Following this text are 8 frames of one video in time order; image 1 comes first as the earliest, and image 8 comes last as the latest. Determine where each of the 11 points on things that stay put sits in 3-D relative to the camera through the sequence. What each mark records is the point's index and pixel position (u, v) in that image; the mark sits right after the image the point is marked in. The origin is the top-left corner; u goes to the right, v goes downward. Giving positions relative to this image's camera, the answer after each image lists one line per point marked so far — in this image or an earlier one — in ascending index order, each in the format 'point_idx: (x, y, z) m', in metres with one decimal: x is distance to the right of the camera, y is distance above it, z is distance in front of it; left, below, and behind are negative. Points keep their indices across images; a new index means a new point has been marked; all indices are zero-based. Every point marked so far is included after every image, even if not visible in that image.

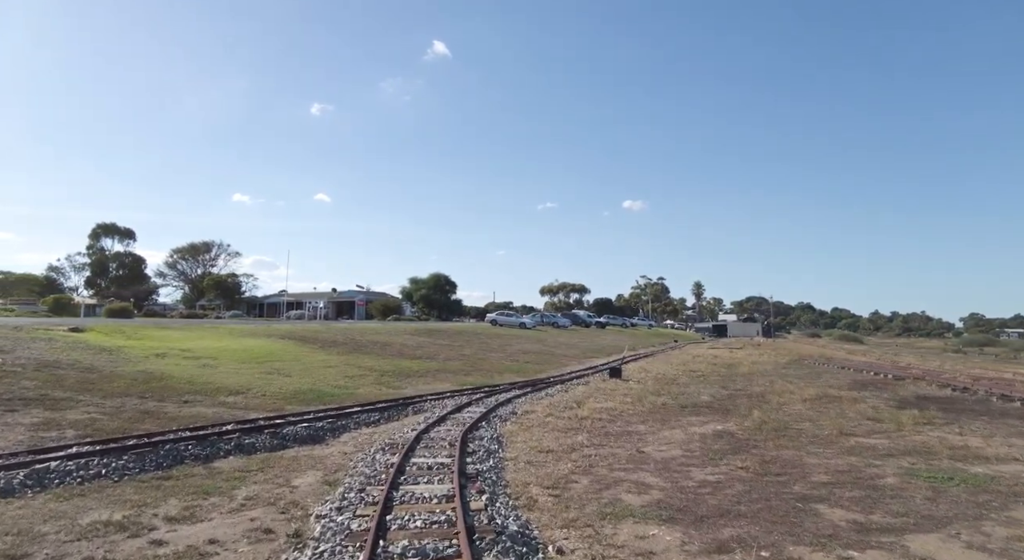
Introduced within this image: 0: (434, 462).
0: (-1.2, -2.9, +10.0) m
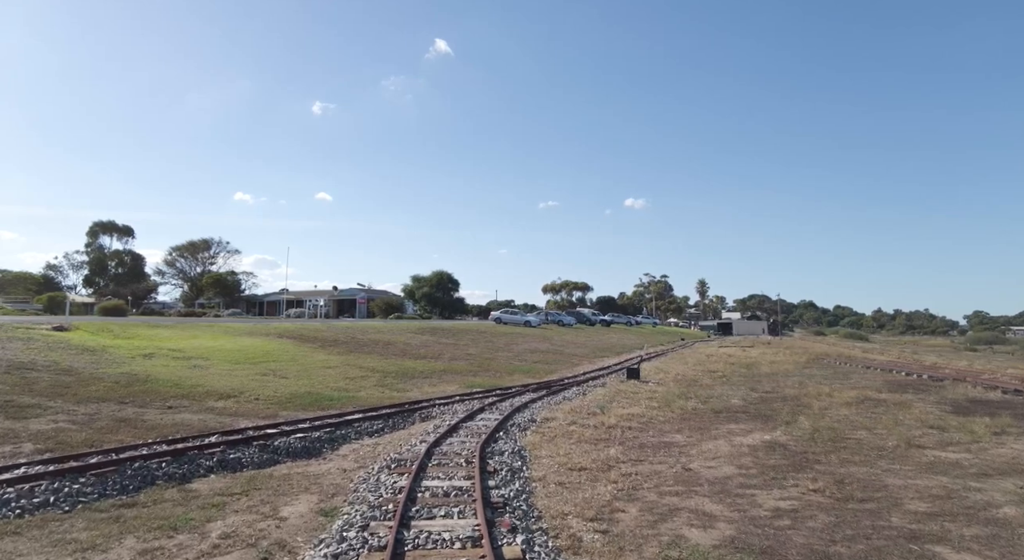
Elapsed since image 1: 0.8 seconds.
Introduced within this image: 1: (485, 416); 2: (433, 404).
0: (-0.8, -2.7, +8.3) m
1: (-0.6, -3.2, +14.9) m
2: (-2.1, -3.3, +17.0) m
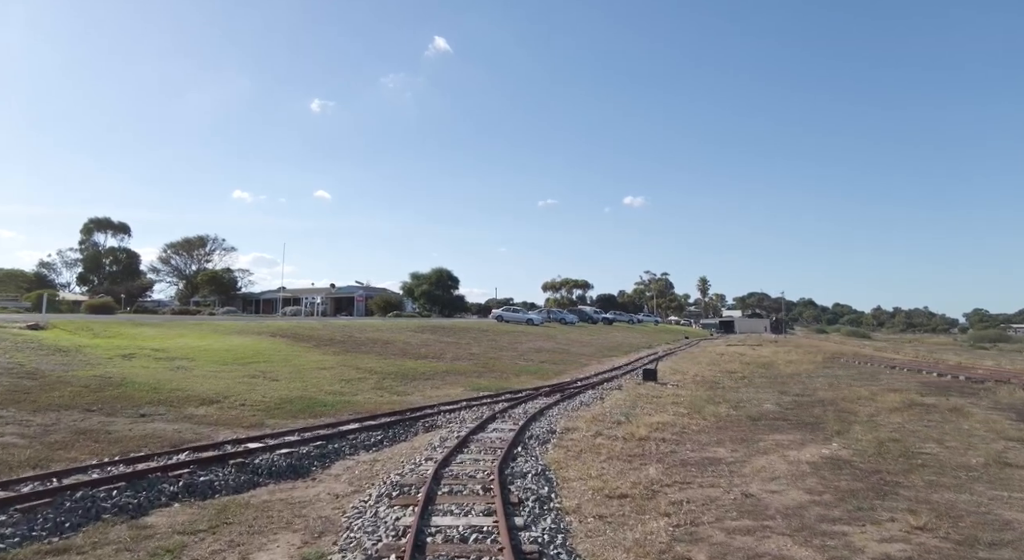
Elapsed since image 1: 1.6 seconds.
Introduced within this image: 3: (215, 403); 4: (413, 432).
0: (-0.4, -2.6, +6.6) m
1: (-0.3, -3.0, +13.2) m
2: (-1.8, -3.2, +15.3) m
3: (-7.7, -3.2, +16.4) m
4: (-2.1, -3.2, +13.3) m
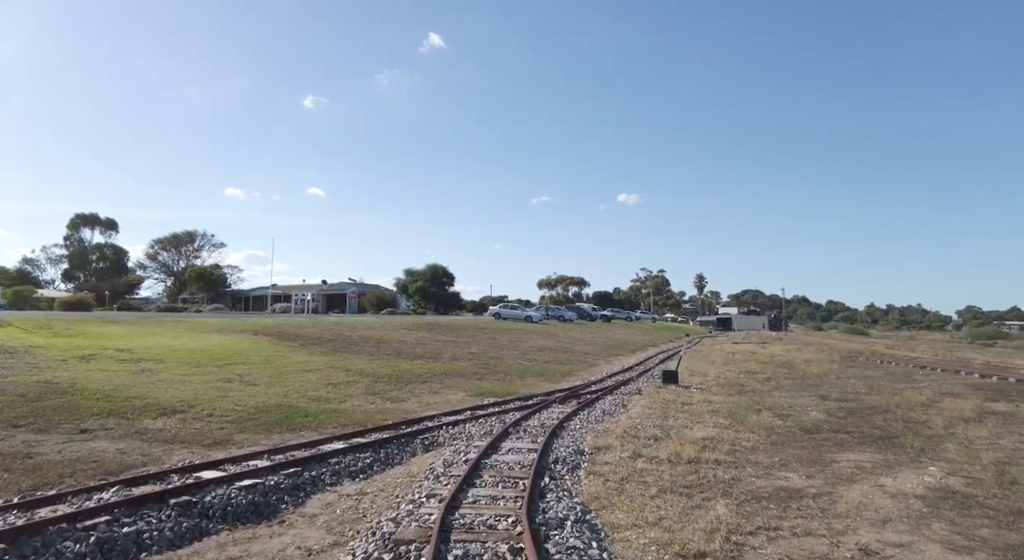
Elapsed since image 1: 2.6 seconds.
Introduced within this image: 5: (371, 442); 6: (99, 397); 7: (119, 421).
0: (-0.1, -2.4, +4.3) m
1: (0.0, -2.8, +10.9) m
2: (-1.5, -2.9, +13.0) m
3: (-7.4, -2.9, +14.1) m
4: (-1.8, -3.0, +11.0) m
5: (-2.5, -2.8, +11.1) m
6: (-9.3, -2.6, +14.3) m
7: (-7.8, -2.8, +12.6) m
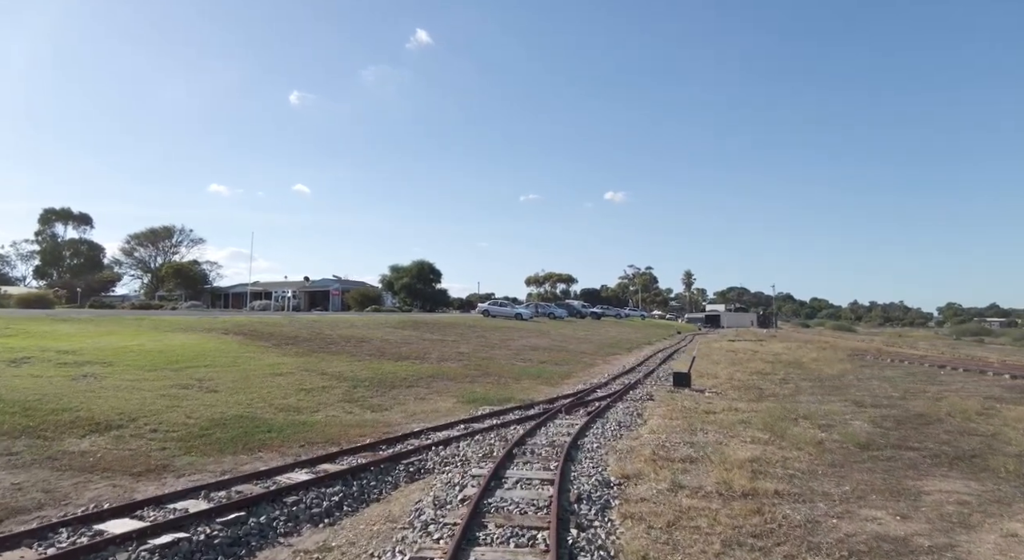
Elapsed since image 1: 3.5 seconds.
0: (+0.2, -2.2, +2.1) m
1: (+0.1, -2.6, +8.7) m
2: (-1.4, -2.8, +10.7) m
3: (-7.4, -2.8, +11.7) m
4: (-1.7, -2.8, +8.7) m
5: (-2.4, -2.7, +8.9) m
6: (-9.2, -2.5, +11.9) m
7: (-7.7, -2.6, +10.2) m
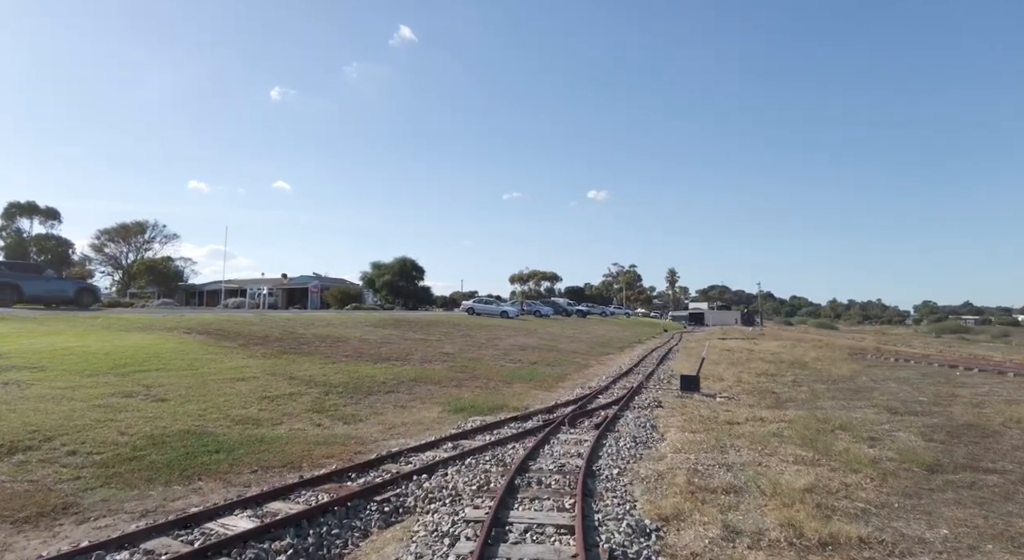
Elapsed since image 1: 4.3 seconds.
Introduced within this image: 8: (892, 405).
0: (+0.4, -2.1, +0.1) m
1: (+0.2, -2.5, +6.7) m
2: (-1.4, -2.6, +8.7) m
3: (-7.4, -2.6, +9.5) m
4: (-1.6, -2.6, +6.7) m
5: (-2.3, -2.5, +6.8) m
6: (-9.3, -2.3, +9.7) m
7: (-7.7, -2.4, +8.0) m
8: (+9.9, -3.2, +16.4) m
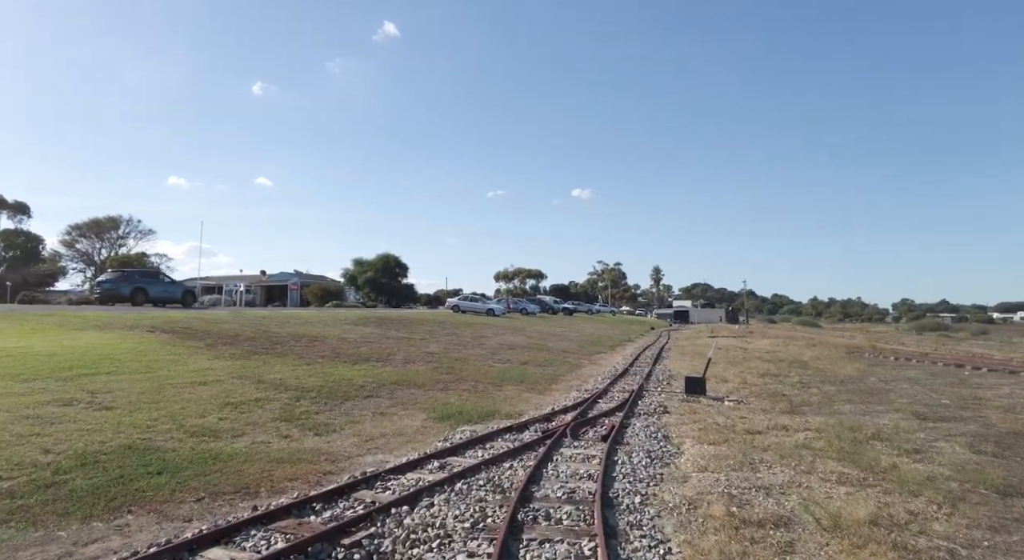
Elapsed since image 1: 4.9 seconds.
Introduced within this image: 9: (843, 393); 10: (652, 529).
0: (+0.6, -2.0, -1.4) m
1: (+0.2, -2.3, +5.2) m
2: (-1.4, -2.5, +7.1) m
3: (-7.4, -2.4, +7.8) m
4: (-1.6, -2.5, +5.1) m
5: (-2.3, -2.4, +5.2) m
6: (-9.3, -2.1, +7.9) m
7: (-7.7, -2.3, +6.3) m
8: (+9.7, -3.1, +15.2) m
9: (+9.8, -3.3, +18.8) m
10: (+1.4, -2.4, +6.4) m
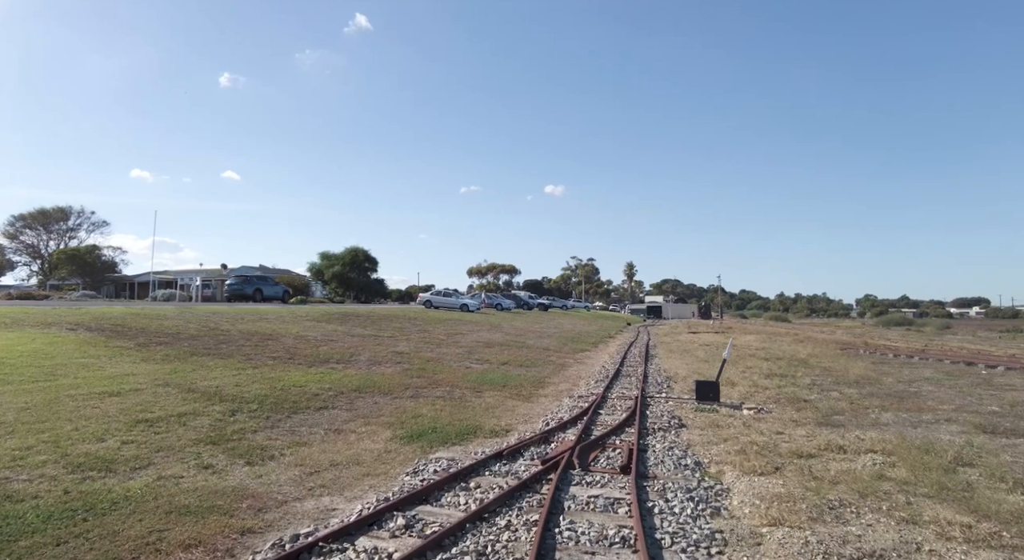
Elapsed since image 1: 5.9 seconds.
0: (+1.0, -1.8, -4.0) m
1: (+0.4, -2.1, +2.5) m
2: (-1.4, -2.2, +4.4) m
3: (-7.4, -2.2, +4.9) m
4: (-1.4, -2.3, +2.4) m
5: (-2.1, -2.2, +2.5) m
6: (-9.3, -1.9, +4.9) m
7: (-7.6, -2.1, +3.3) m
8: (+9.4, -2.8, +13.0) m
9: (+9.3, -3.0, +16.6) m
10: (+1.5, -2.2, +3.8) m
